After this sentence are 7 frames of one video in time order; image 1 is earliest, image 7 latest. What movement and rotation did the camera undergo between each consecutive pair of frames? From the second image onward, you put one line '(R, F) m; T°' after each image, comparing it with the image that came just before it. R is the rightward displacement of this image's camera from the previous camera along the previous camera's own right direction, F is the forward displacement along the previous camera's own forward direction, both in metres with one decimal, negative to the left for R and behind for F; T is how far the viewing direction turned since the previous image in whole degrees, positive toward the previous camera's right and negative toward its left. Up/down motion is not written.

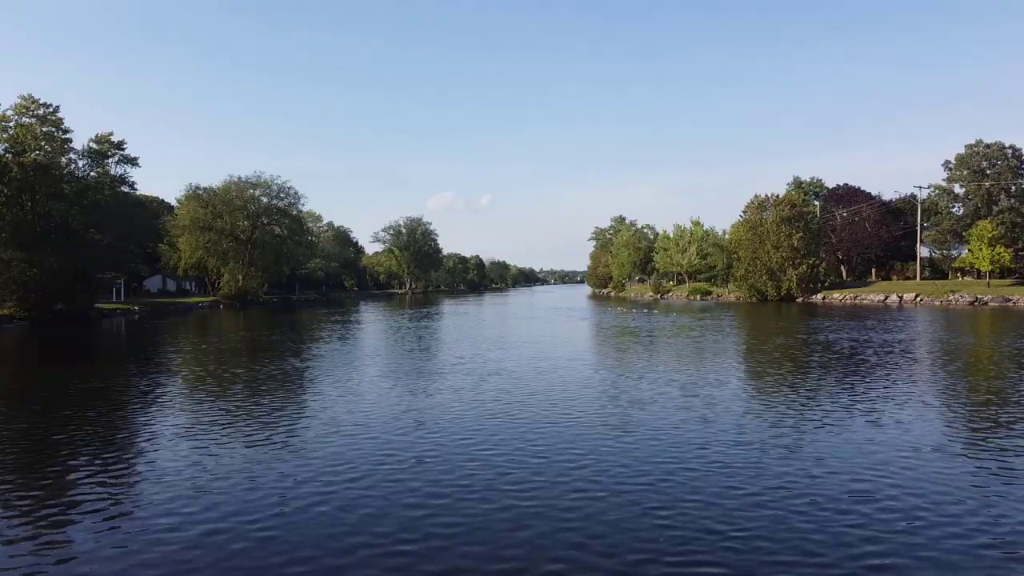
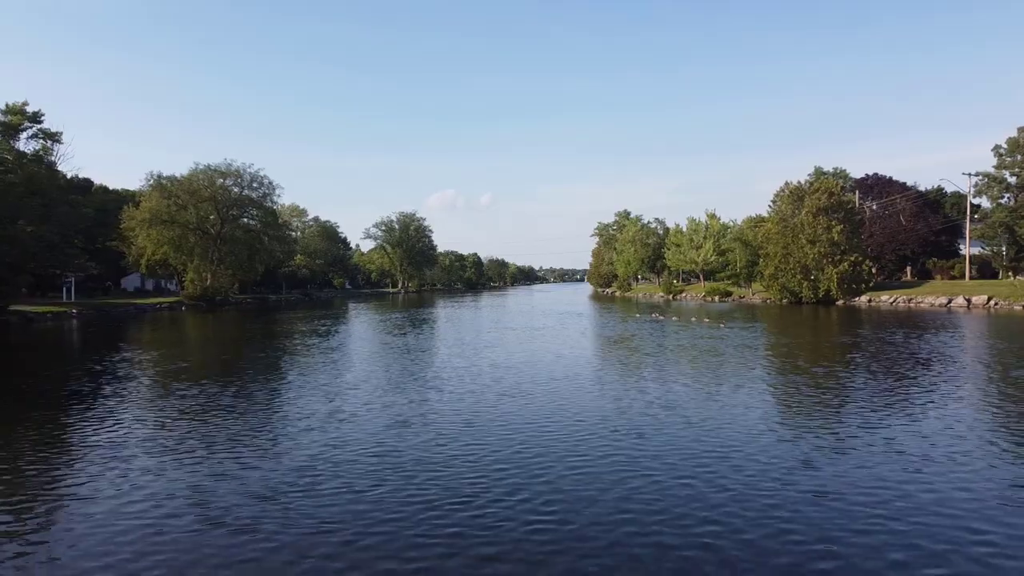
(+0.3, +7.0) m; 0°
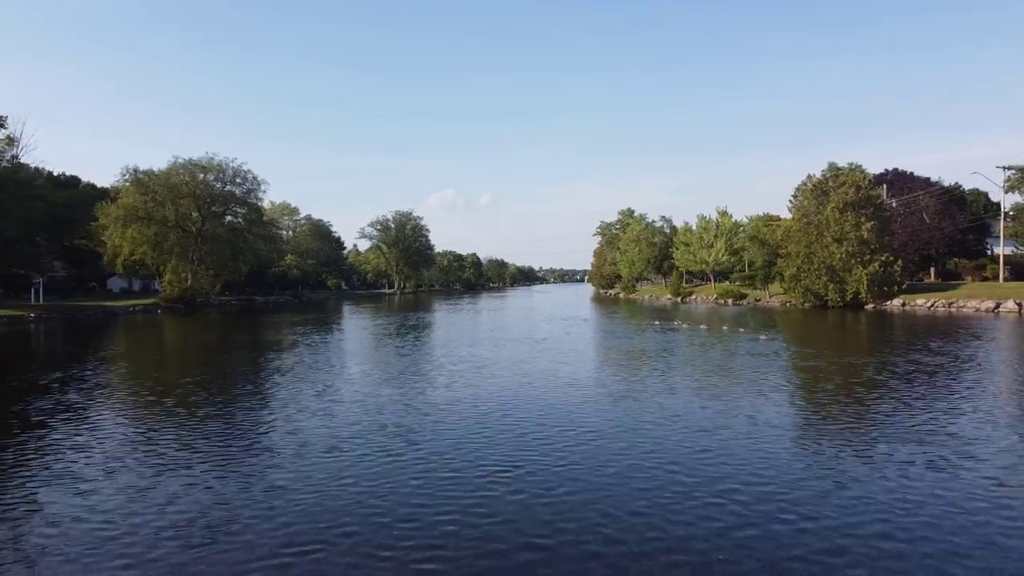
(+0.1, +3.9) m; 0°
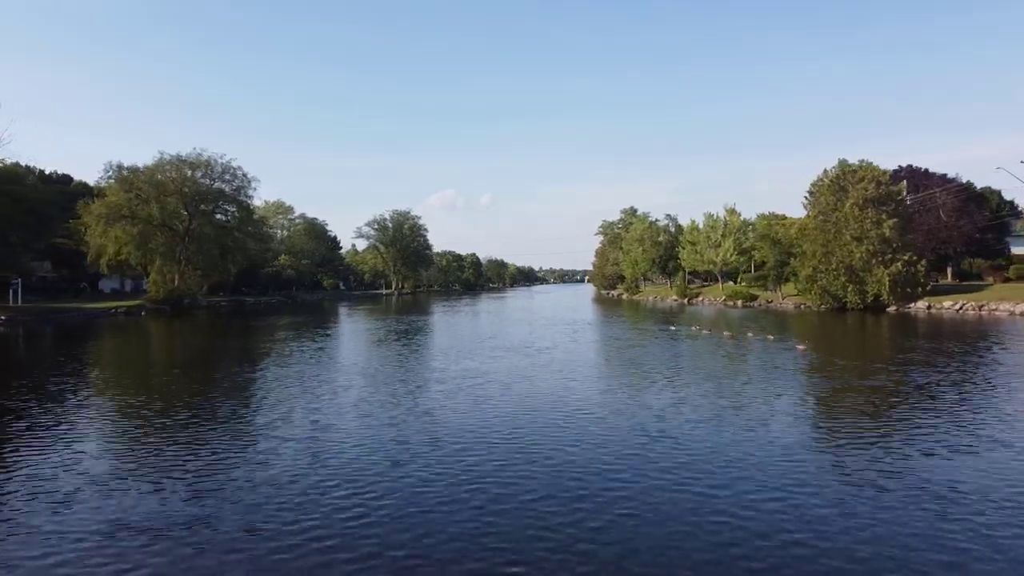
(0.0, +2.4) m; 0°
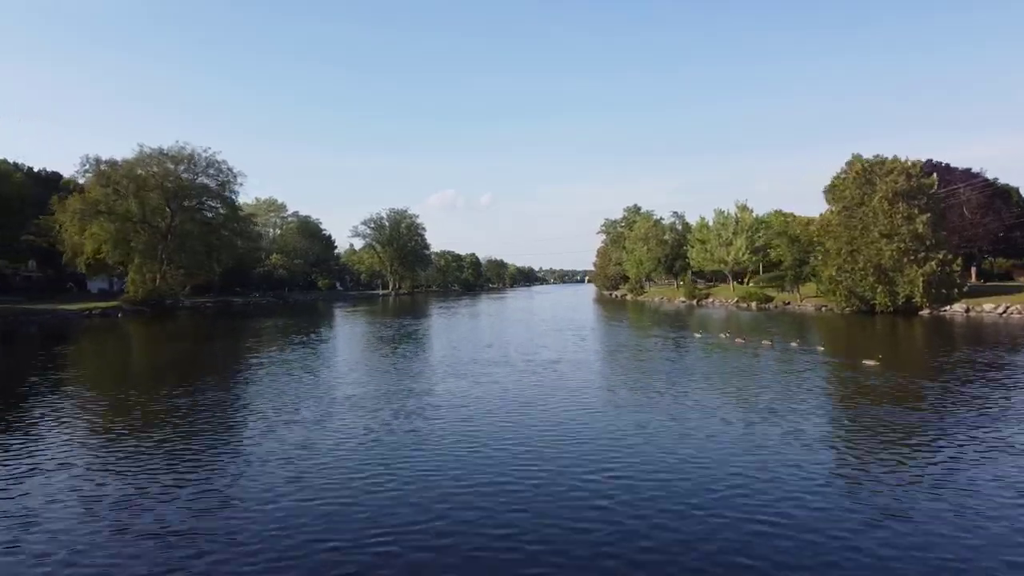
(0.0, +3.2) m; 0°
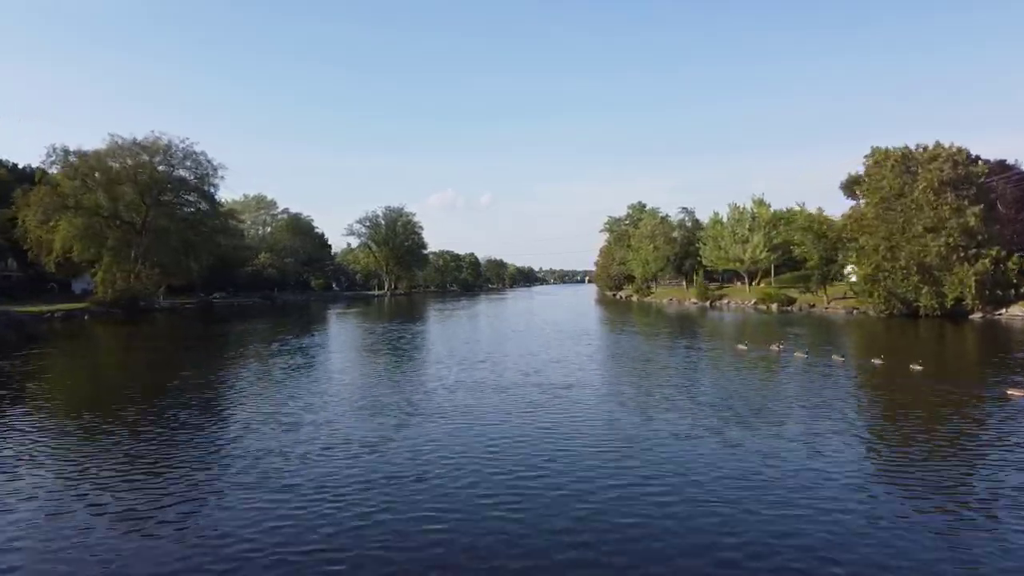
(0.0, +4.0) m; 0°
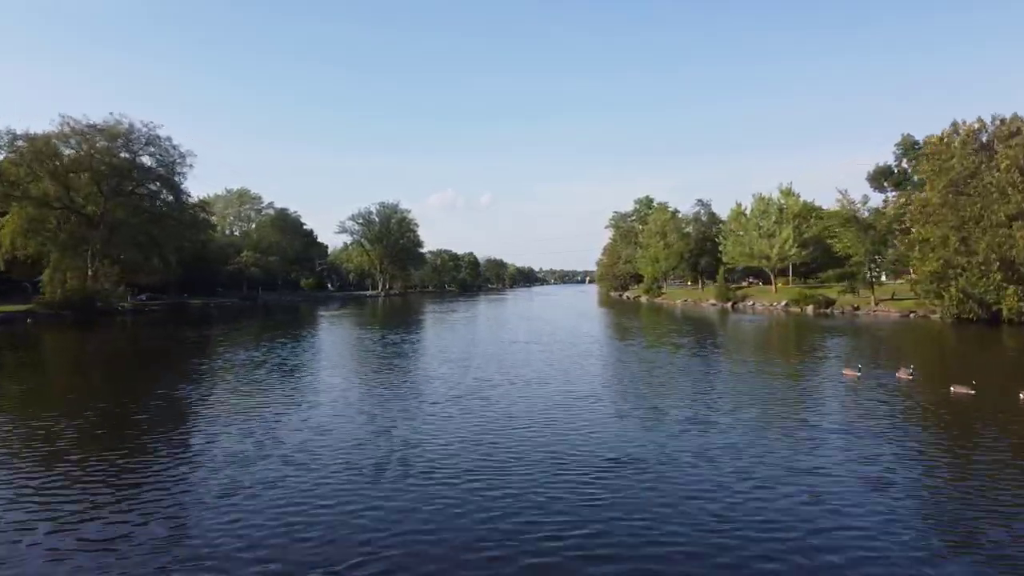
(0.0, +5.6) m; 0°
